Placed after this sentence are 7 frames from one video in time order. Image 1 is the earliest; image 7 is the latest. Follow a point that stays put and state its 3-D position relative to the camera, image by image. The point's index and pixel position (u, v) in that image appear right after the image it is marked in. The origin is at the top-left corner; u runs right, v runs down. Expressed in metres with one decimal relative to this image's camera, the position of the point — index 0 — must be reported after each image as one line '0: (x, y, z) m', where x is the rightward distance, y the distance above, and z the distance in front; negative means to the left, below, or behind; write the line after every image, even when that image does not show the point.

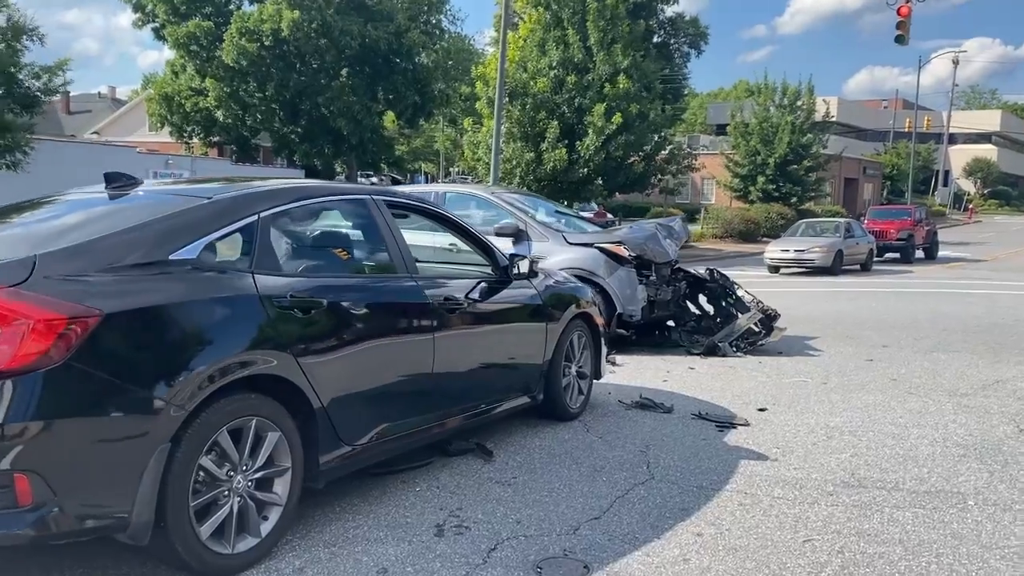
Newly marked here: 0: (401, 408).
0: (-0.6, -0.6, +4.7) m
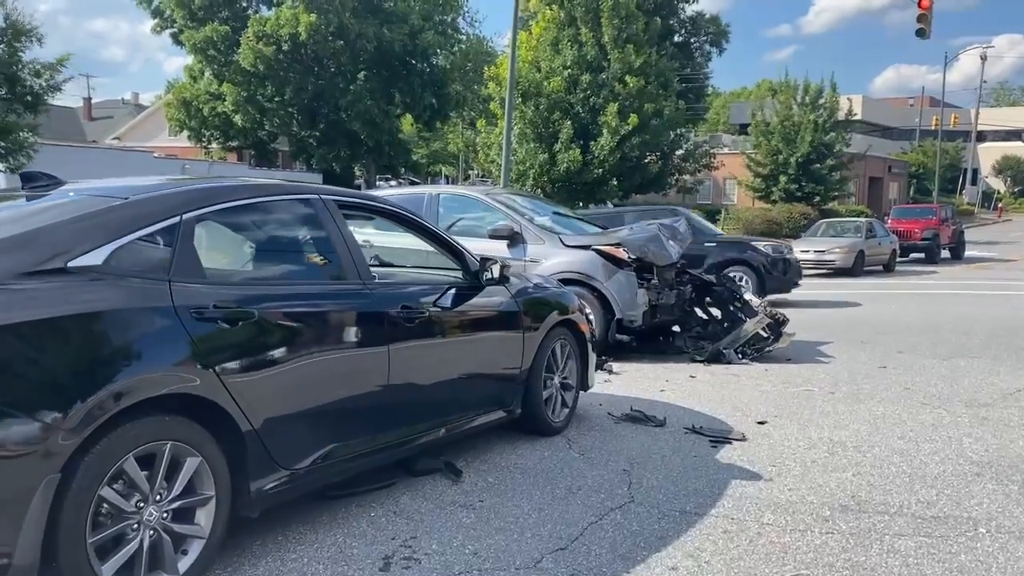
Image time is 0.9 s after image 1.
0: (-0.8, -0.7, +4.3) m
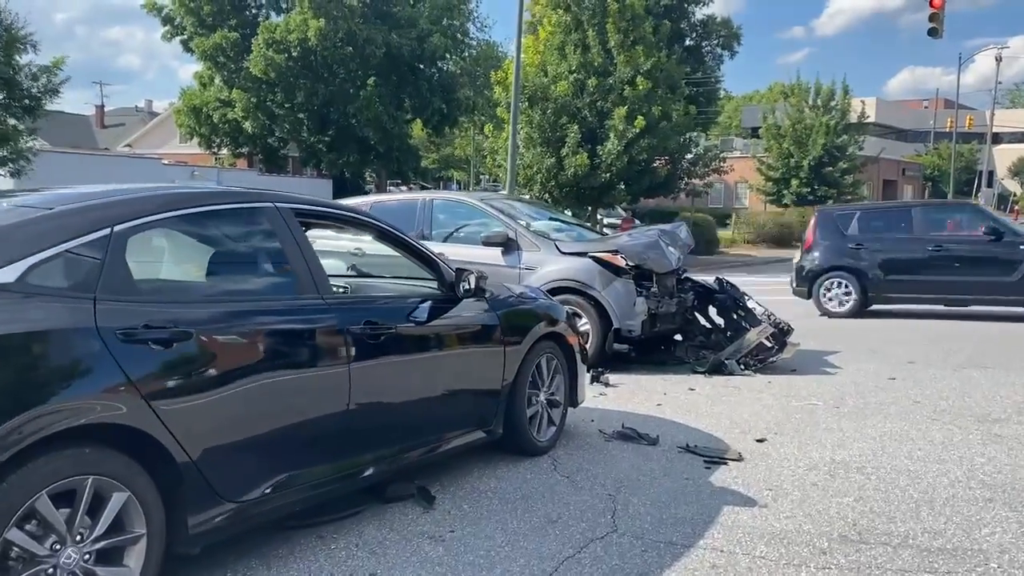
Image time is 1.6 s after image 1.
0: (-0.9, -0.7, +4.0) m
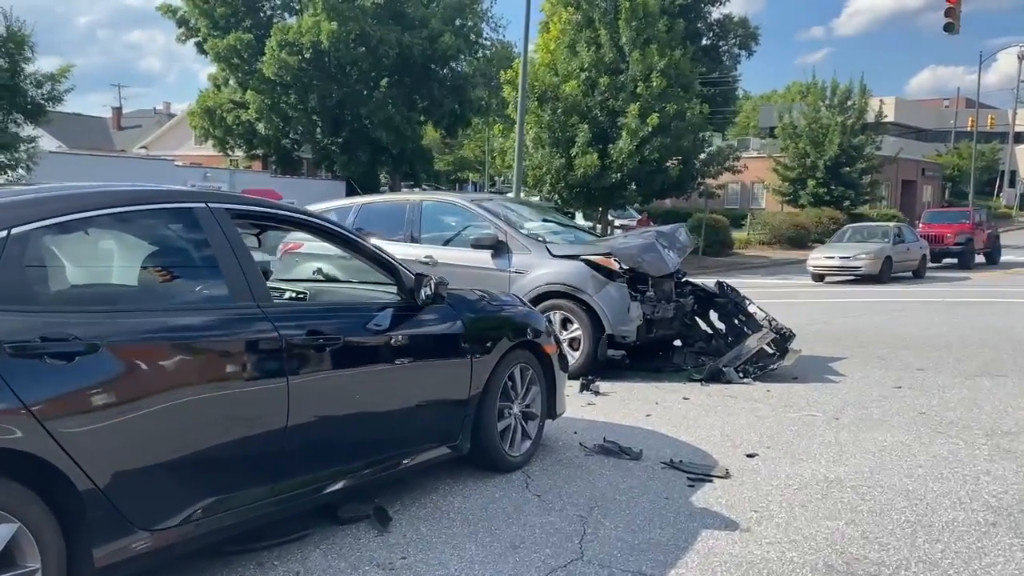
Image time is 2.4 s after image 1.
0: (-1.1, -0.8, +3.7) m
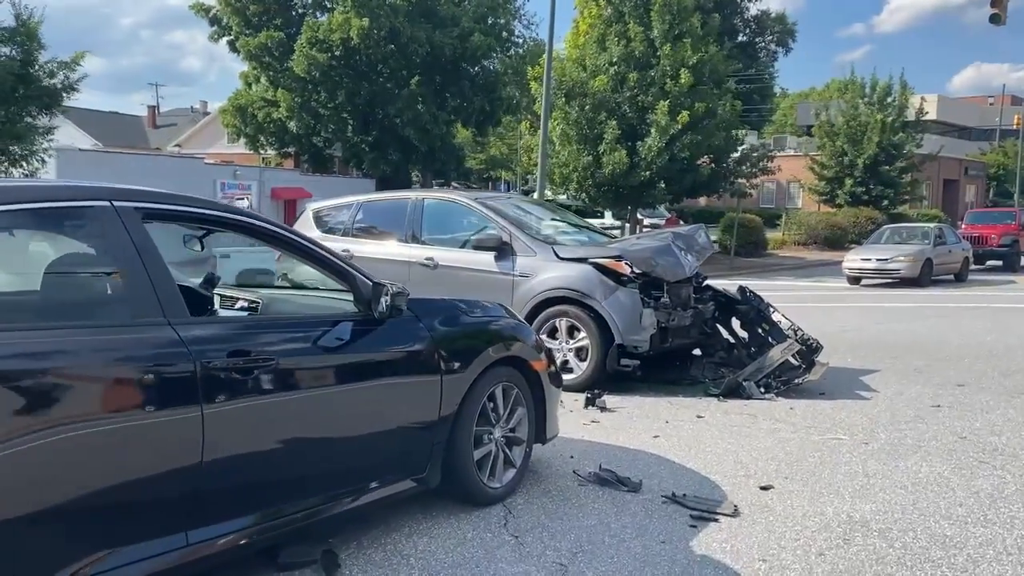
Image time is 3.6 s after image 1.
0: (-1.3, -0.8, +3.1) m
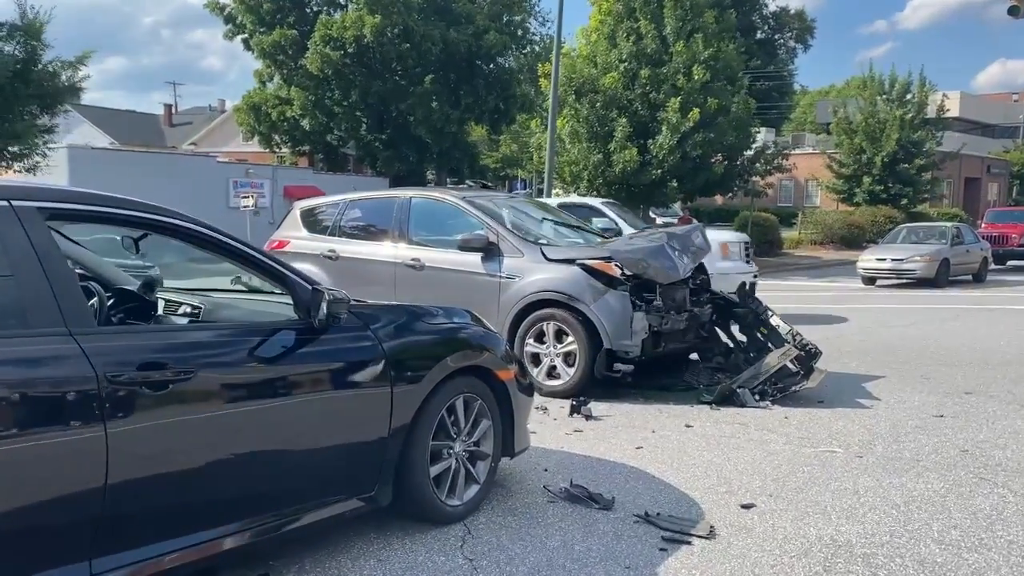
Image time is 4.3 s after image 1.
0: (-1.5, -0.8, +2.9) m
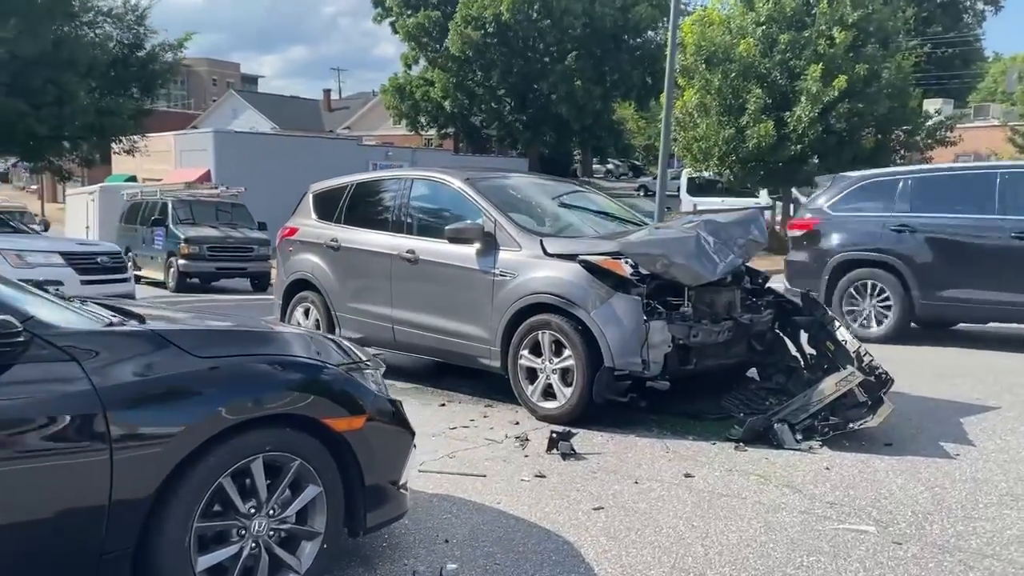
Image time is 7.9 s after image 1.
0: (-2.4, -0.9, +1.9) m
